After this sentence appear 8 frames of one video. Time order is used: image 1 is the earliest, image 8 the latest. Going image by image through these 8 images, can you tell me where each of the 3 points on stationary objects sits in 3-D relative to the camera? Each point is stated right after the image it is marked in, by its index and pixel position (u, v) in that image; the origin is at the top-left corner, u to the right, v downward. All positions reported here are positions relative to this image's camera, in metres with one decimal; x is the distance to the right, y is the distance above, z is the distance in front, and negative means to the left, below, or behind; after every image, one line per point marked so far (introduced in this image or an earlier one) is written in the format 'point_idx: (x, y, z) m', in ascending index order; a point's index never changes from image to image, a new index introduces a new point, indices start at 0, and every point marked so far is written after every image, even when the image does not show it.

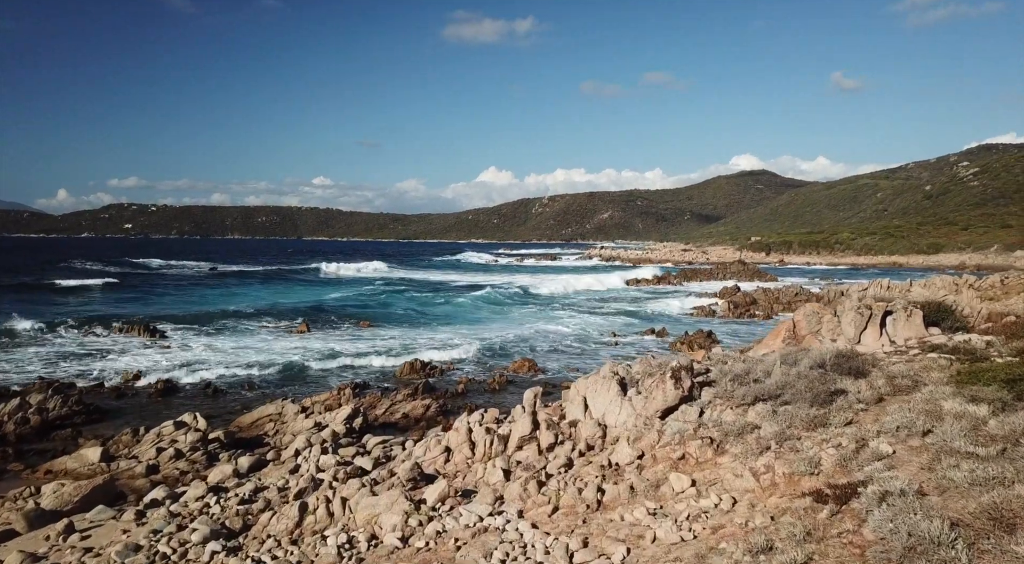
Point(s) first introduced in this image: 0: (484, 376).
0: (-0.7, -2.3, +18.0) m
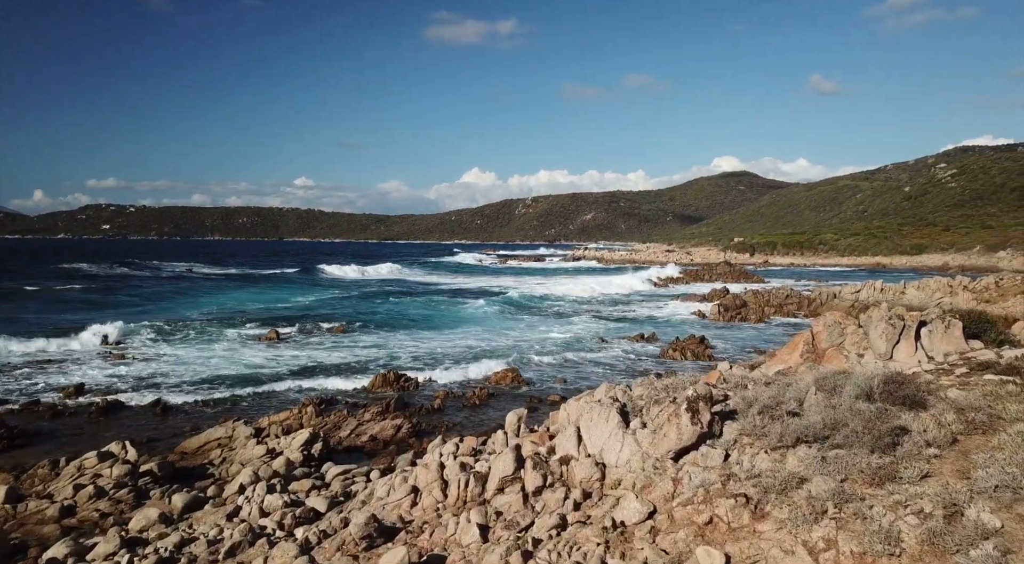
0: (-1.1, -2.5, +16.6) m
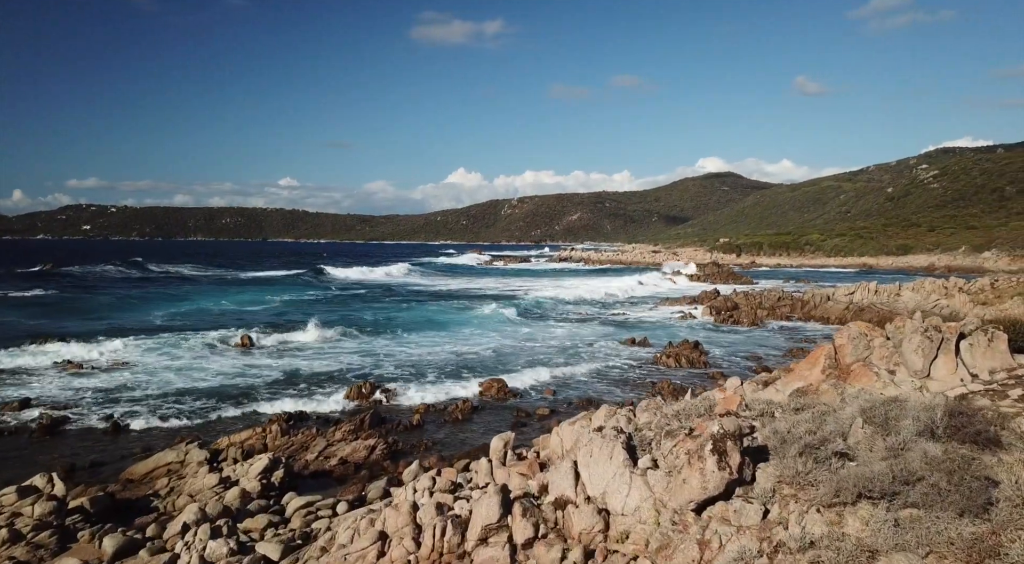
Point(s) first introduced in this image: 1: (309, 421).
0: (-1.4, -2.6, +15.5) m
1: (-3.7, -2.6, +13.3) m
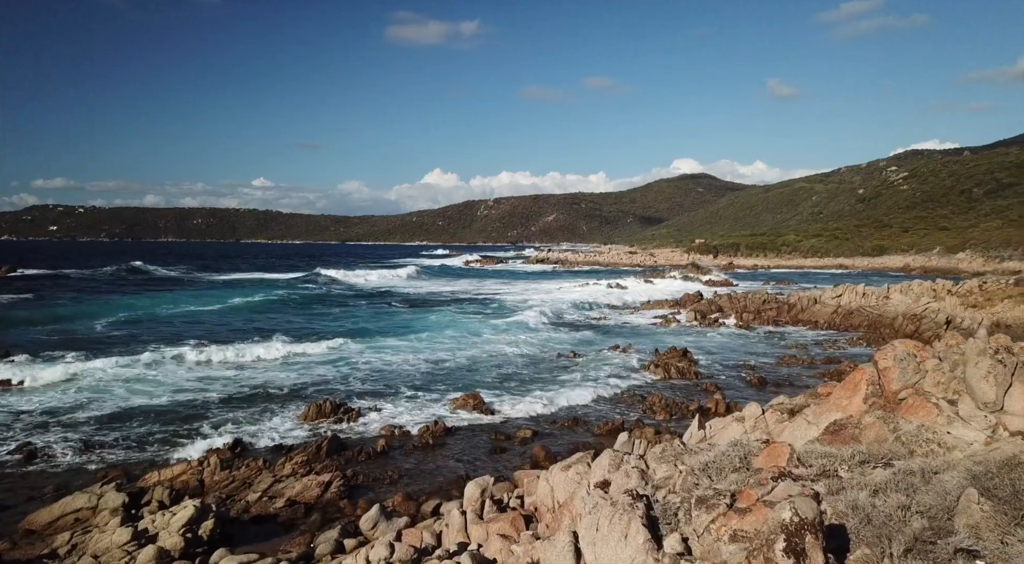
0: (-1.8, -2.7, +13.9) m
1: (-4.1, -2.7, +11.6) m
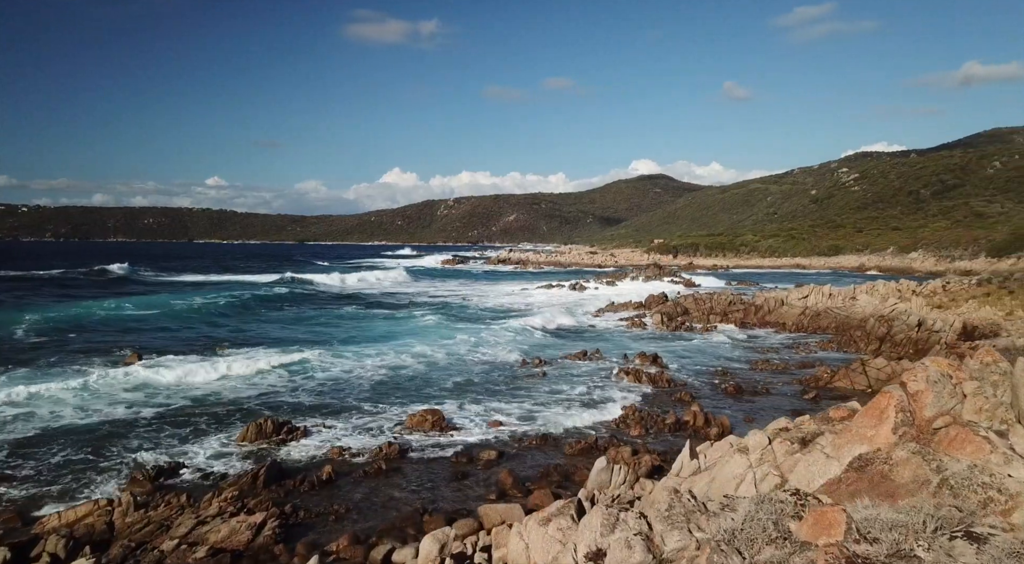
0: (-2.5, -2.8, +12.6) m
1: (-4.6, -2.8, +10.2) m
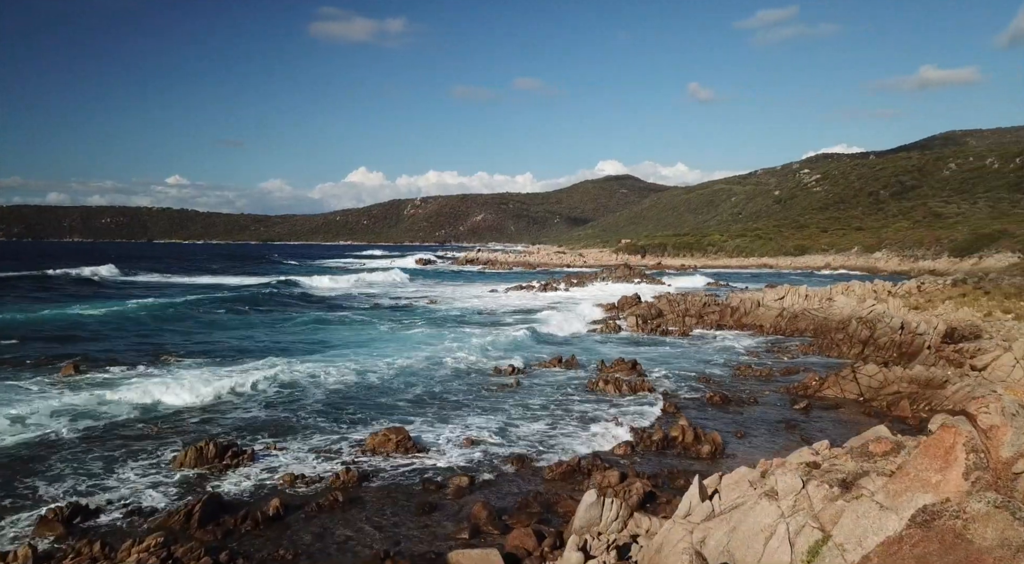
0: (-2.9, -2.9, +11.2) m
1: (-4.9, -2.9, +8.7) m
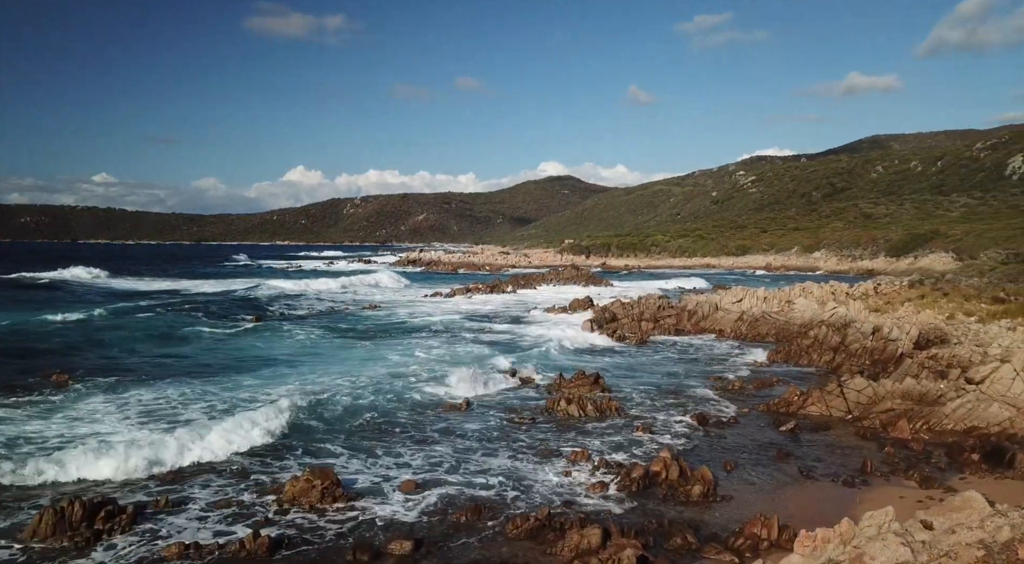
0: (-3.5, -3.0, +8.8) m
1: (-5.3, -3.1, +6.2) m
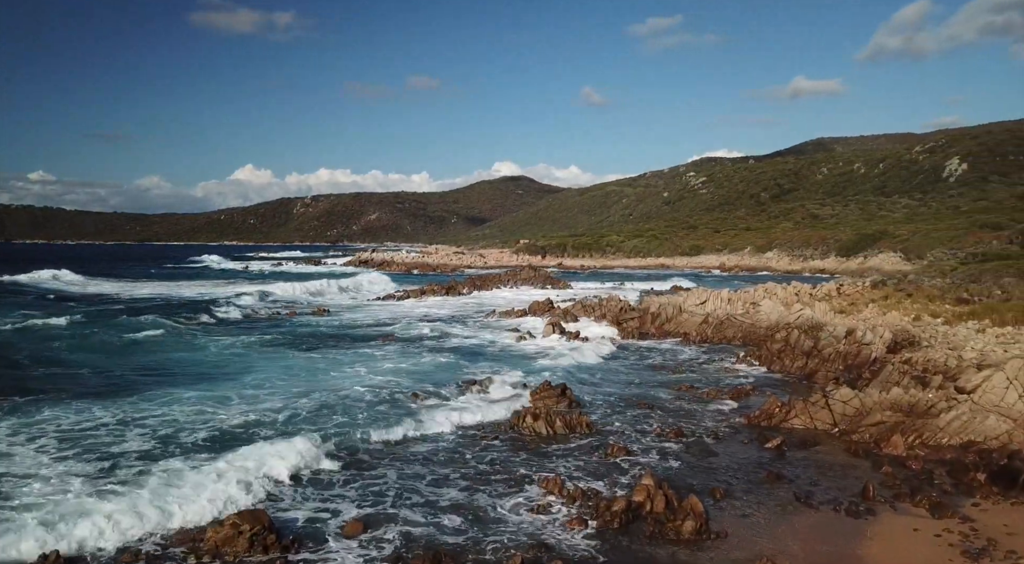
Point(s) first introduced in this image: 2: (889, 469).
0: (-3.8, -3.1, +7.2) m
1: (-5.4, -3.2, +4.4) m
2: (+5.8, -2.9, +11.1) m
